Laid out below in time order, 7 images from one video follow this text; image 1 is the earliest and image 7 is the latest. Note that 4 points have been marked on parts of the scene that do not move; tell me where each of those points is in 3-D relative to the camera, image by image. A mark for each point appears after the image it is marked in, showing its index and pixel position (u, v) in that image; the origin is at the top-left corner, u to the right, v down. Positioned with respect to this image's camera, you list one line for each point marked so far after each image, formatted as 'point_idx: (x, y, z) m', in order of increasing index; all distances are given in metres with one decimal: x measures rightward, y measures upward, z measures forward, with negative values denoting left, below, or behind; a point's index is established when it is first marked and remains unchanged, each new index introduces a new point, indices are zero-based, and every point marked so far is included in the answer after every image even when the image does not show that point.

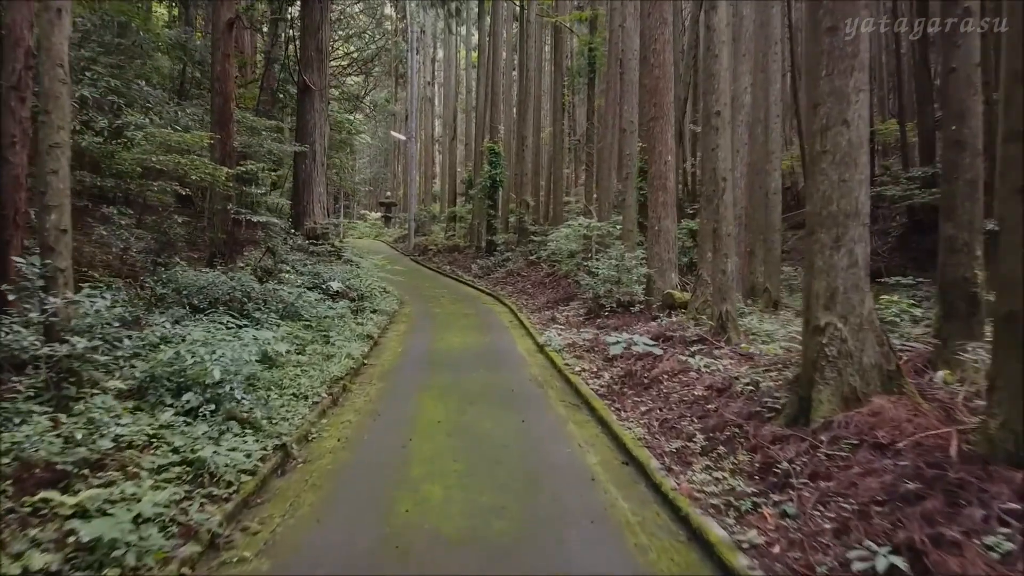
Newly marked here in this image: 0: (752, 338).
0: (+2.3, -0.5, +6.8) m
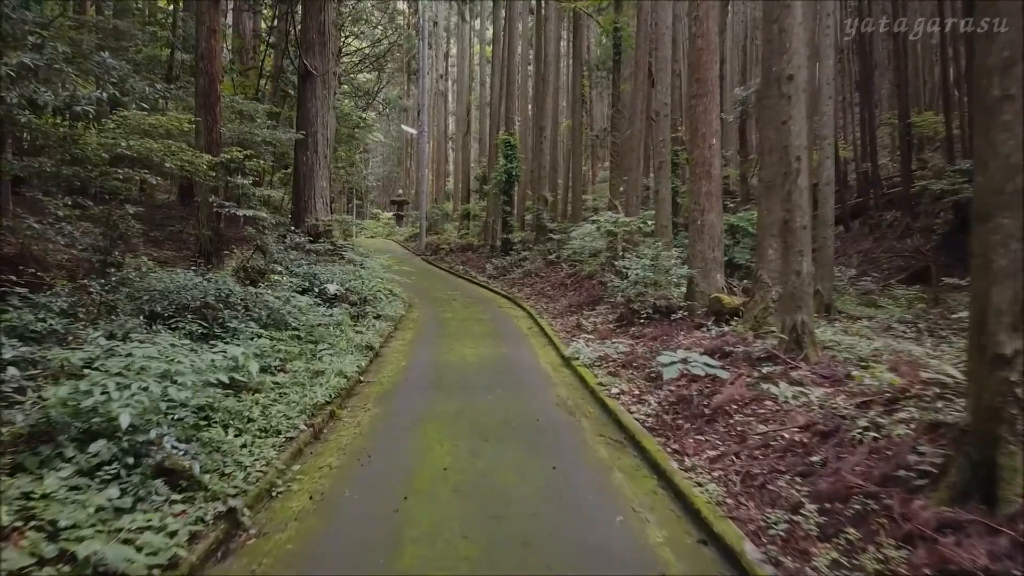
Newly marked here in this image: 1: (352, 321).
0: (+2.5, -0.5, +5.5) m
1: (-2.0, -0.4, +9.2) m
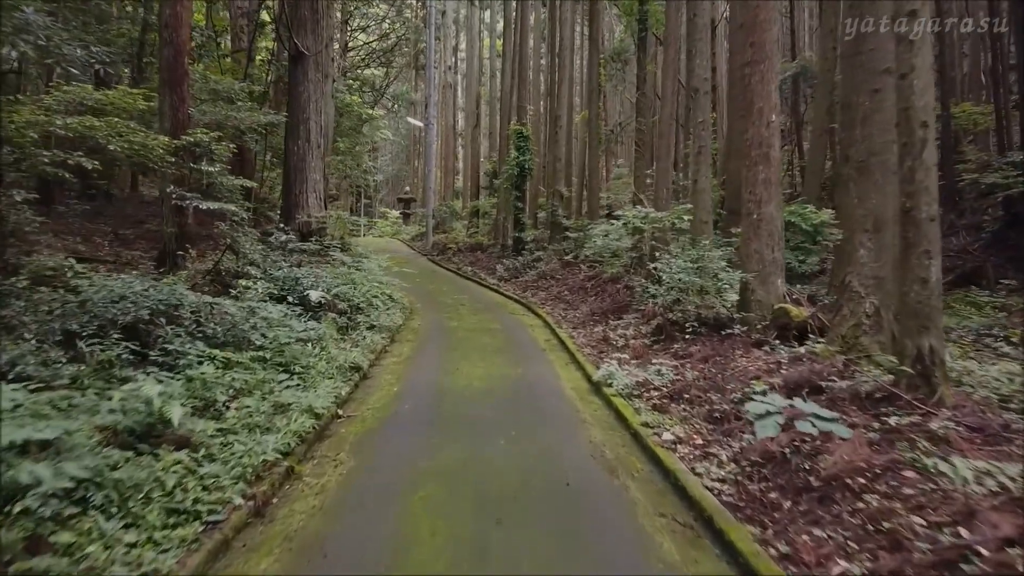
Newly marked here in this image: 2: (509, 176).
0: (+2.6, -0.6, +4.1) m
1: (-1.9, -0.5, +7.8) m
2: (-0.1, +2.7, +17.5) m
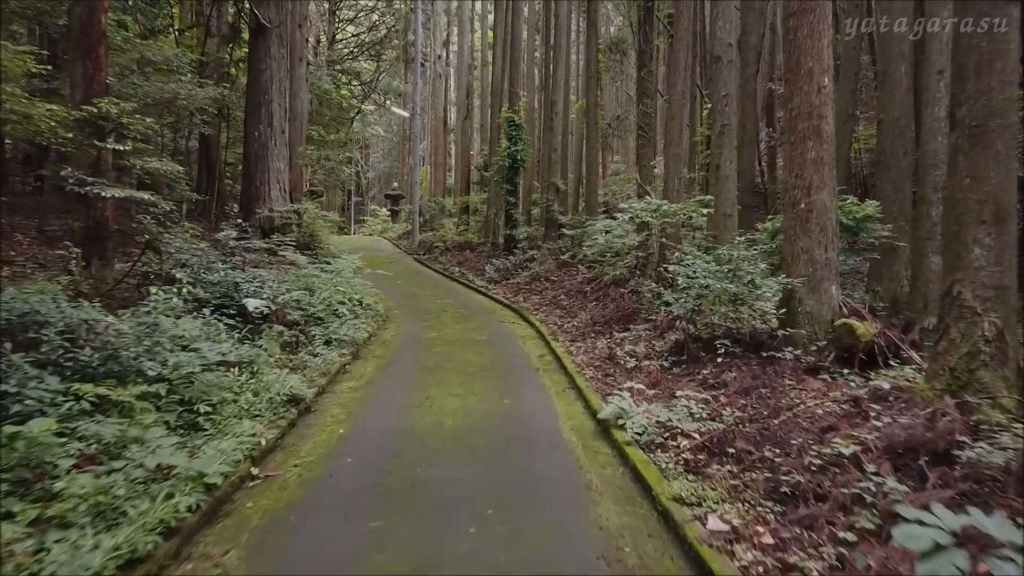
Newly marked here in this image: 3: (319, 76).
0: (+2.5, -0.7, +2.6) m
1: (-2.0, -0.6, +6.3) m
2: (-0.3, +2.7, +16.1) m
3: (-5.1, +5.6, +19.1) m
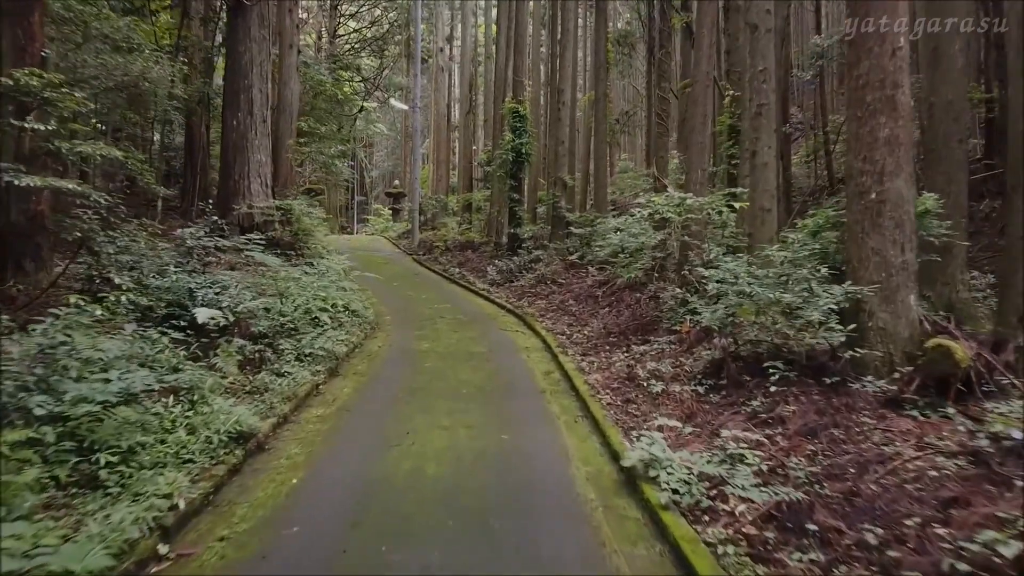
0: (+2.4, -0.7, +1.6) m
1: (-2.0, -0.6, +5.3) m
2: (-0.2, +2.6, +15.0) m
3: (-5.0, +5.6, +18.1) m
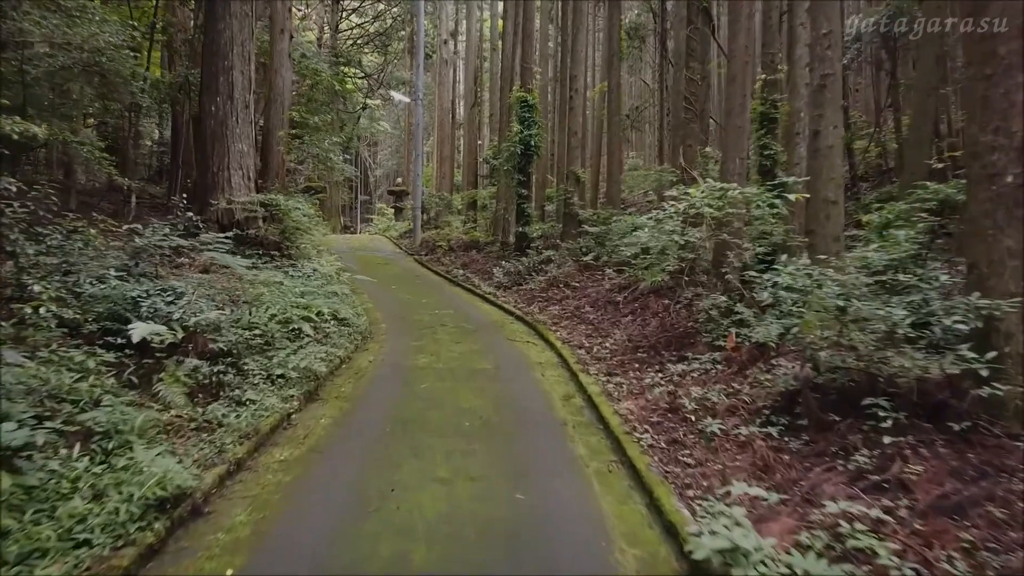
0: (+2.5, -0.8, +0.5) m
1: (-1.9, -0.7, +4.2) m
2: (0.0, +2.6, +14.0) m
3: (-4.8, +5.5, +17.1) m
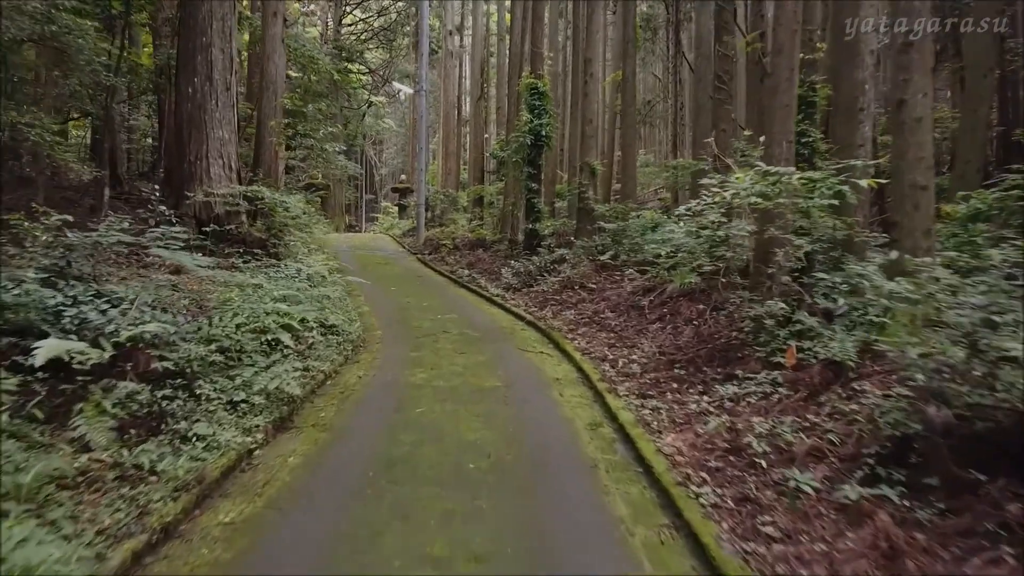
0: (+2.5, -0.8, -0.5) m
1: (-1.8, -0.7, +3.3) m
2: (+0.1, +2.5, +13.0) m
3: (-4.6, +5.5, +16.2) m
